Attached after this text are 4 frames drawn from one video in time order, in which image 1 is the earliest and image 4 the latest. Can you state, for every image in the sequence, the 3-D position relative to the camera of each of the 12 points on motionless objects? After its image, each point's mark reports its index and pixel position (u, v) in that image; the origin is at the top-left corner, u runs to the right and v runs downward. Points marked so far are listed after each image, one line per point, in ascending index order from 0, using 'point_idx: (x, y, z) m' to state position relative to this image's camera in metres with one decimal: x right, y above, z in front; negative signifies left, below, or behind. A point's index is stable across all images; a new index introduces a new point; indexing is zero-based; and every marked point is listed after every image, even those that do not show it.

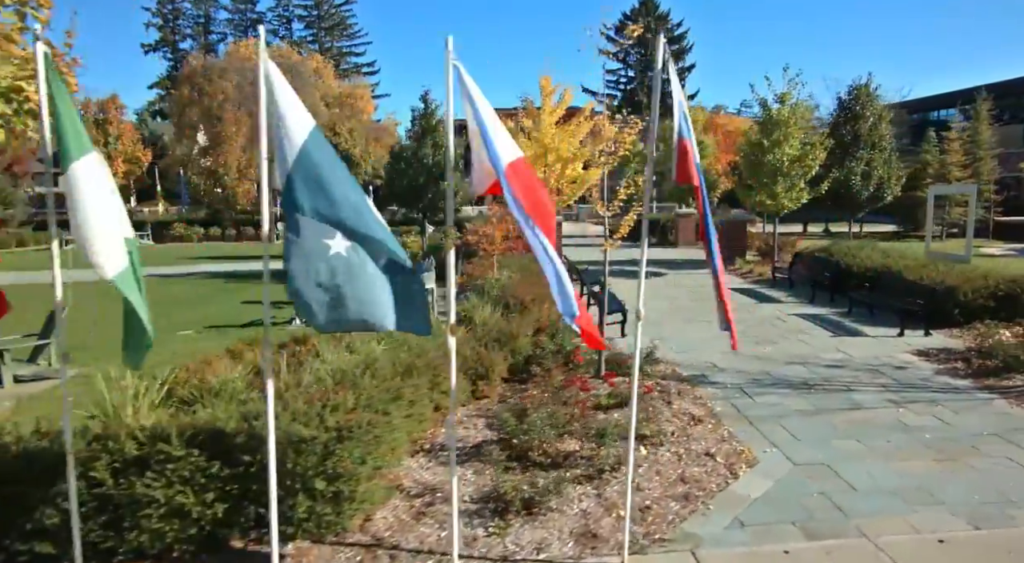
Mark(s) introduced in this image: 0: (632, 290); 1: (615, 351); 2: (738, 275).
0: (+2.5, -0.2, +14.9) m
1: (+1.3, -0.9, +8.9) m
2: (+5.2, +0.1, +16.2) m
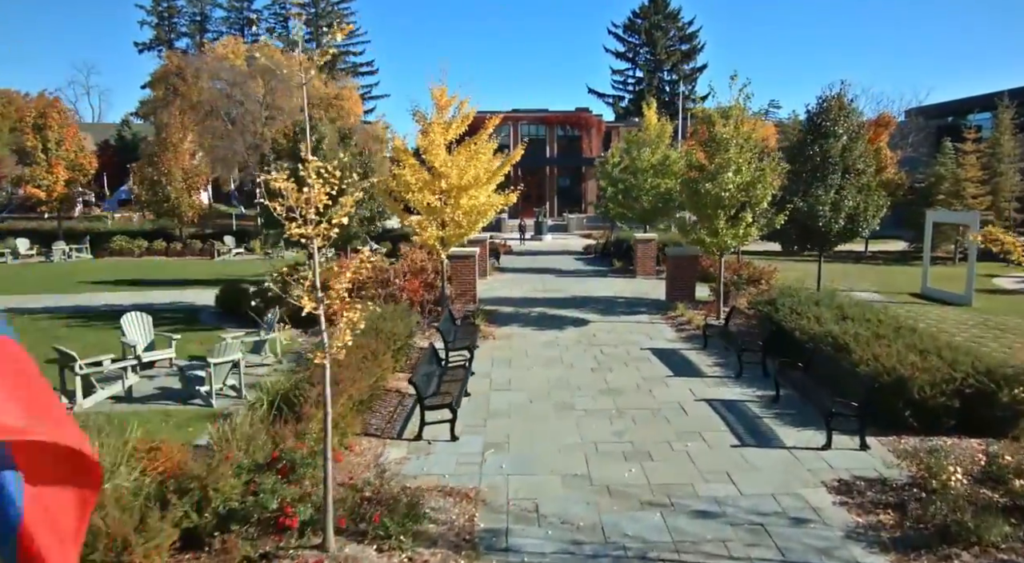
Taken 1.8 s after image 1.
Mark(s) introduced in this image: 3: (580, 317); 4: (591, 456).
0: (+0.3, -1.1, +12.2) m
1: (-1.1, -1.8, +6.3) m
2: (+3.0, -0.9, +13.4) m
3: (+1.4, -0.7, +14.4) m
4: (+0.9, -1.9, +7.7) m
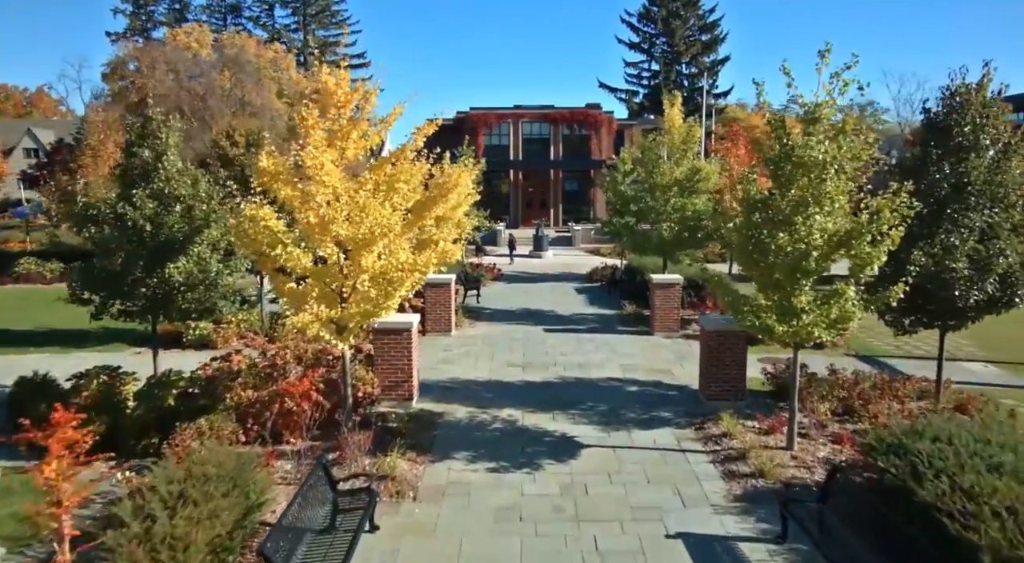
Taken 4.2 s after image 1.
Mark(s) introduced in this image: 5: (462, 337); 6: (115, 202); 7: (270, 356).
0: (-0.4, -2.4, +6.9) m
1: (-1.9, -3.1, +1.0) m
2: (+2.3, -2.1, +8.0) m
3: (+0.7, -2.0, +9.1) m
4: (+0.1, -3.2, +2.4) m
5: (-1.0, -1.2, +14.9) m
6: (-5.2, +1.0, +9.3) m
7: (-3.3, -1.0, +9.8) m
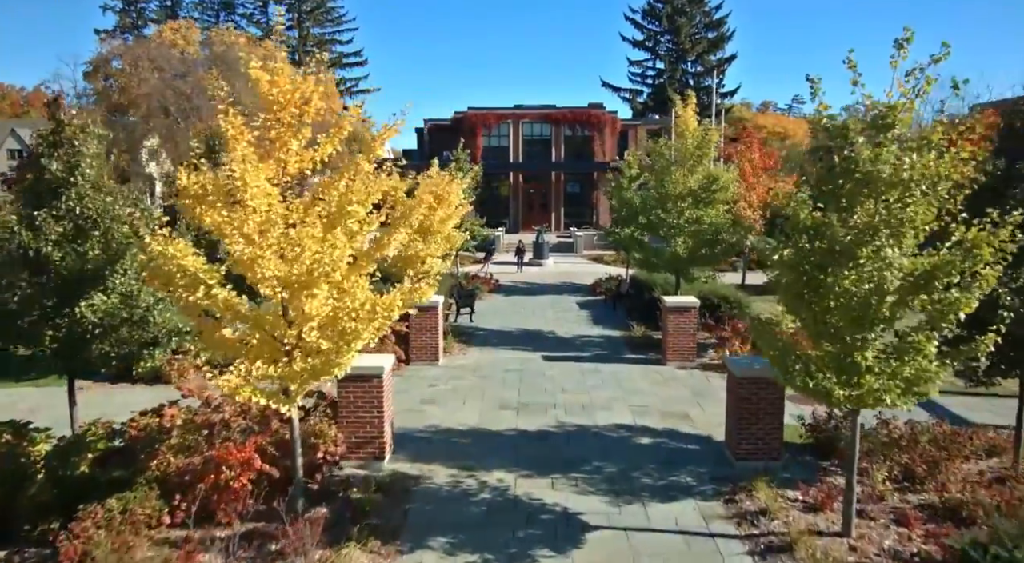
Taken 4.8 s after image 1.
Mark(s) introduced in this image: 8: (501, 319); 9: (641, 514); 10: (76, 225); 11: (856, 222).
0: (-0.5, -2.8, +5.2) m
1: (-2.1, -3.6, -0.6) m
2: (+2.2, -2.6, +6.4) m
3: (+0.6, -2.4, +7.5) m
4: (0.0, -3.6, +0.7) m
5: (-1.1, -1.6, +13.2) m
6: (-5.3, +0.6, +7.6) m
7: (-3.4, -1.5, +8.1) m
8: (-0.3, -1.0, +18.7) m
9: (+1.4, -2.4, +7.5) m
10: (-4.7, +0.6, +7.6) m
11: (+3.0, +0.5, +6.3) m
